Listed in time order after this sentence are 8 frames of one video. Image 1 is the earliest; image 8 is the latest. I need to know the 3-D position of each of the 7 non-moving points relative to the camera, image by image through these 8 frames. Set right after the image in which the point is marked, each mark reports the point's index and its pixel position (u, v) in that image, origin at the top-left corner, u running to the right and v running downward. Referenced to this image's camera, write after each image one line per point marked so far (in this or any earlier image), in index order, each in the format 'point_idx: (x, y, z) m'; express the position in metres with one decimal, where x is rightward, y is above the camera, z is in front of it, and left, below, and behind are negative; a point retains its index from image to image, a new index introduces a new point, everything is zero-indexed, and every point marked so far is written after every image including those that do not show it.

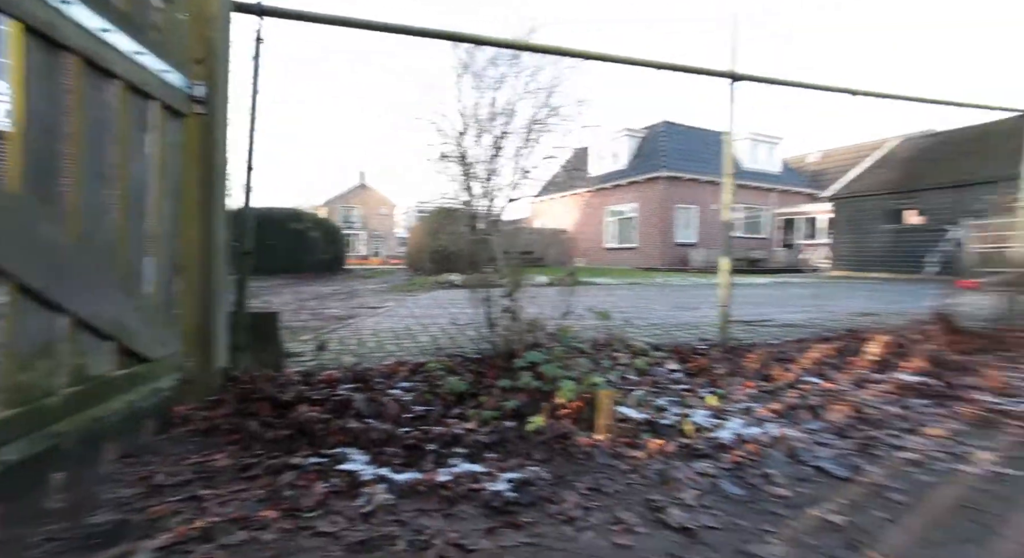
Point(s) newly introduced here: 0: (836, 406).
0: (+1.3, -0.5, +2.1) m
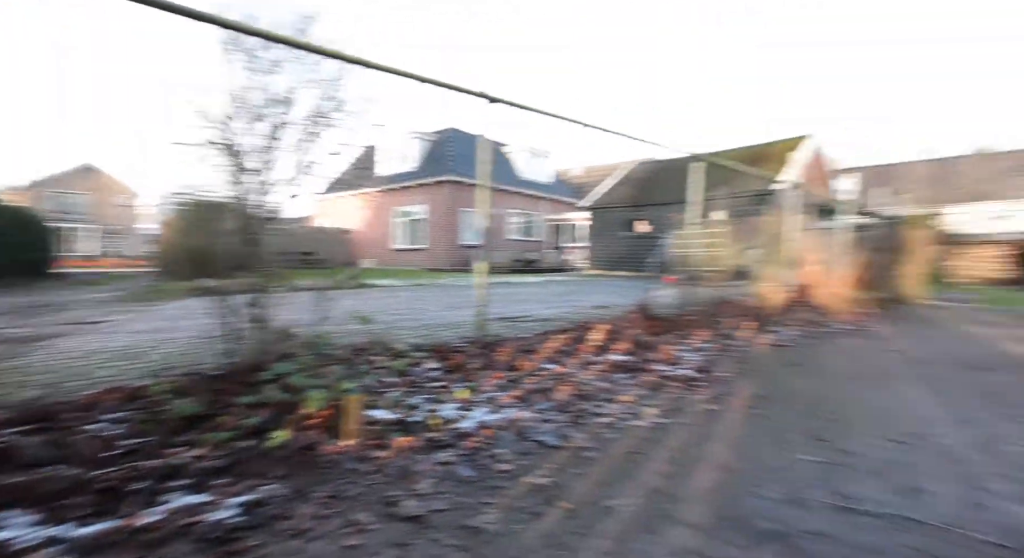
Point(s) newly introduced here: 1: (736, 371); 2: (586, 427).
0: (+0.2, -0.5, +2.5) m
1: (+1.4, -0.6, +3.2) m
2: (+0.3, -0.6, +1.9) m
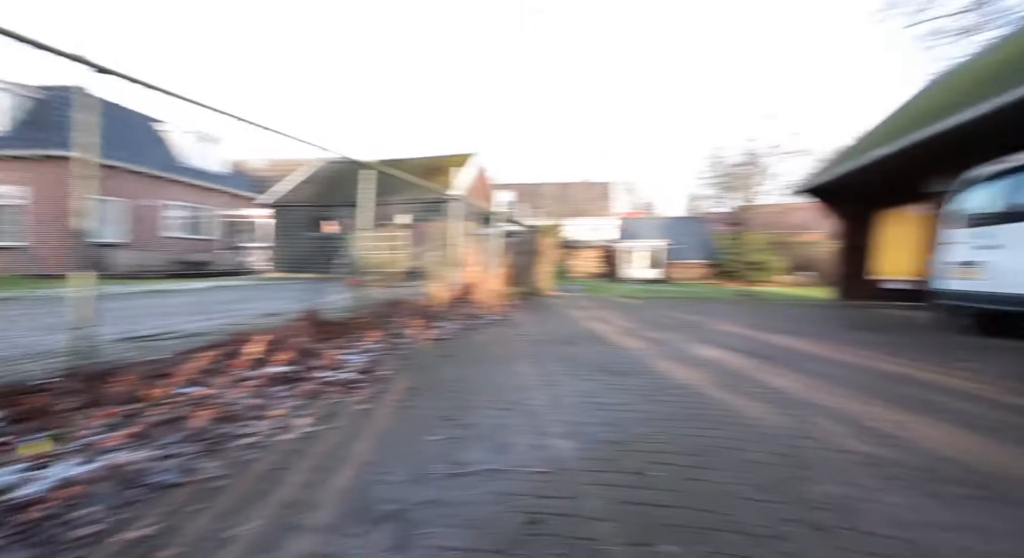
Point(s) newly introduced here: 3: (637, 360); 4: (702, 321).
0: (-1.3, -0.6, +2.2) m
1: (-0.8, -0.6, +3.4) m
2: (-1.0, -0.6, +1.8) m
3: (+1.1, -0.7, +4.5) m
4: (+3.0, -0.7, +8.2) m
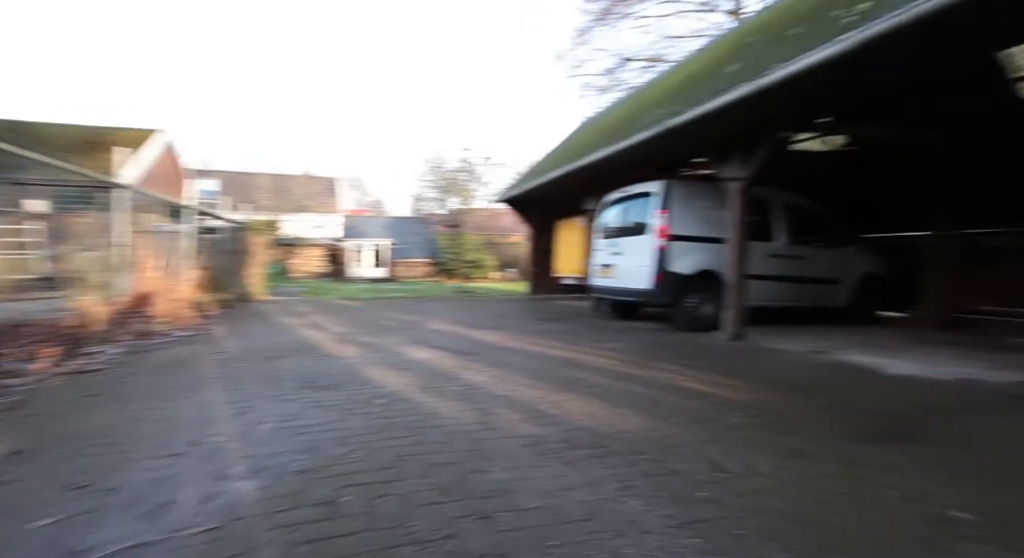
0: (-2.4, -0.7, +1.2) m
1: (-2.5, -0.7, +2.5) m
2: (-1.9, -0.7, +1.0) m
3: (-1.4, -0.8, +4.4) m
4: (-1.6, -0.7, +8.6) m
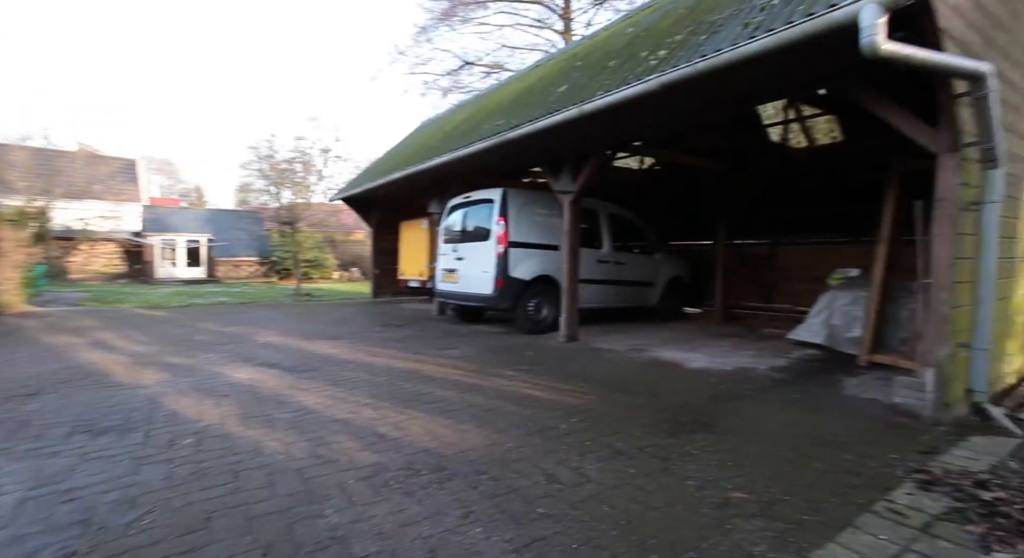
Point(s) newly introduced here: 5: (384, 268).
0: (-2.7, -0.8, +0.4) m
1: (-3.1, -0.8, +1.6) m
2: (-2.1, -0.8, +0.3) m
3: (-2.7, -0.9, +3.7) m
4: (-4.1, -0.8, +7.7) m
5: (-3.4, +0.3, +13.8) m
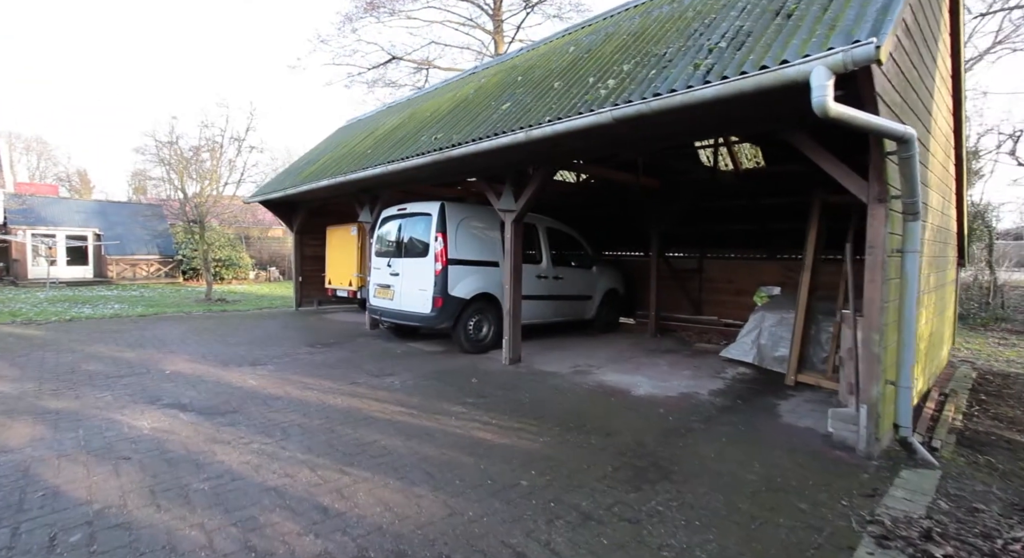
0: (-2.5, -1.2, -0.2) m
1: (-3.1, -1.1, +1.0) m
2: (-1.9, -1.2, -0.2) m
3: (-3.0, -1.2, +3.1) m
4: (-4.9, -1.1, +6.8) m
5: (-5.1, +0.1, +13.0) m
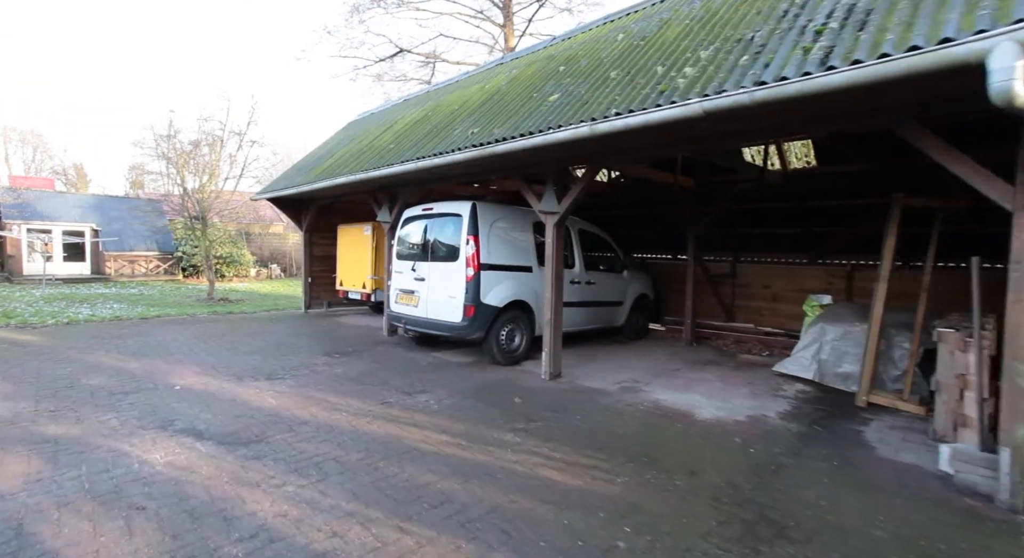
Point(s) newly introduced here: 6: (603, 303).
0: (-2.0, -1.3, -0.7) m
1: (-2.6, -1.2, +0.4) m
2: (-1.4, -1.3, -0.7) m
3: (-2.5, -1.3, +2.6) m
4: (-4.4, -1.1, +6.2) m
5: (-4.7, +0.1, +12.4) m
6: (+1.5, -0.4, +8.6) m
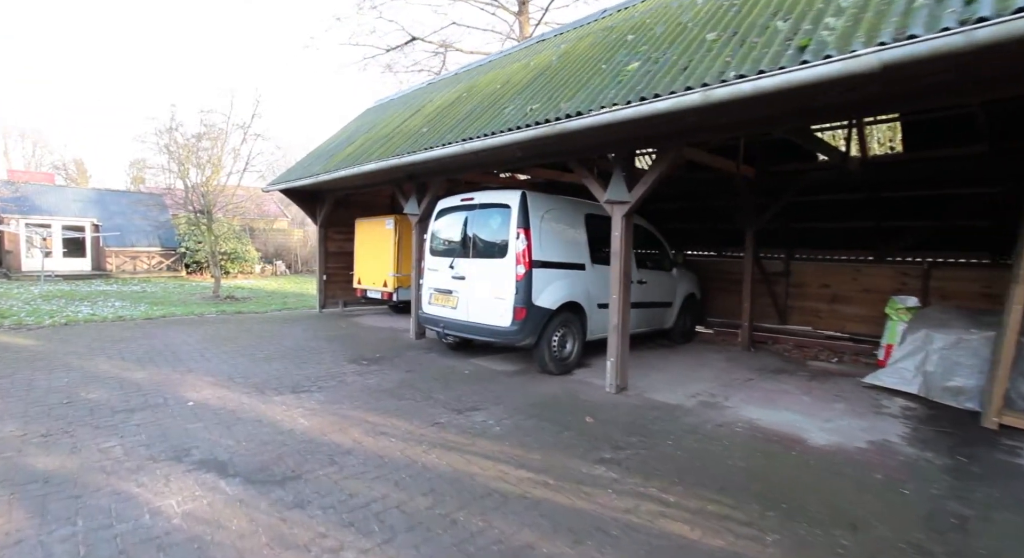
0: (-1.4, -1.3, -1.5) m
1: (-2.0, -1.3, -0.4) m
2: (-0.8, -1.3, -1.5) m
3: (-1.9, -1.3, +1.8) m
4: (-3.8, -1.1, +5.5) m
5: (-4.1, +0.1, +11.7) m
6: (+2.2, -0.4, +7.8) m
